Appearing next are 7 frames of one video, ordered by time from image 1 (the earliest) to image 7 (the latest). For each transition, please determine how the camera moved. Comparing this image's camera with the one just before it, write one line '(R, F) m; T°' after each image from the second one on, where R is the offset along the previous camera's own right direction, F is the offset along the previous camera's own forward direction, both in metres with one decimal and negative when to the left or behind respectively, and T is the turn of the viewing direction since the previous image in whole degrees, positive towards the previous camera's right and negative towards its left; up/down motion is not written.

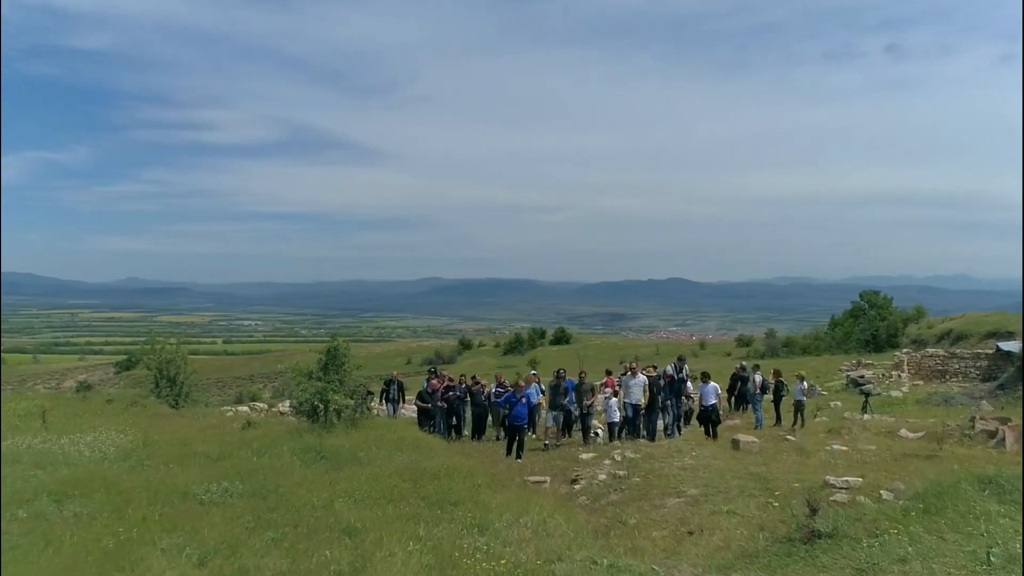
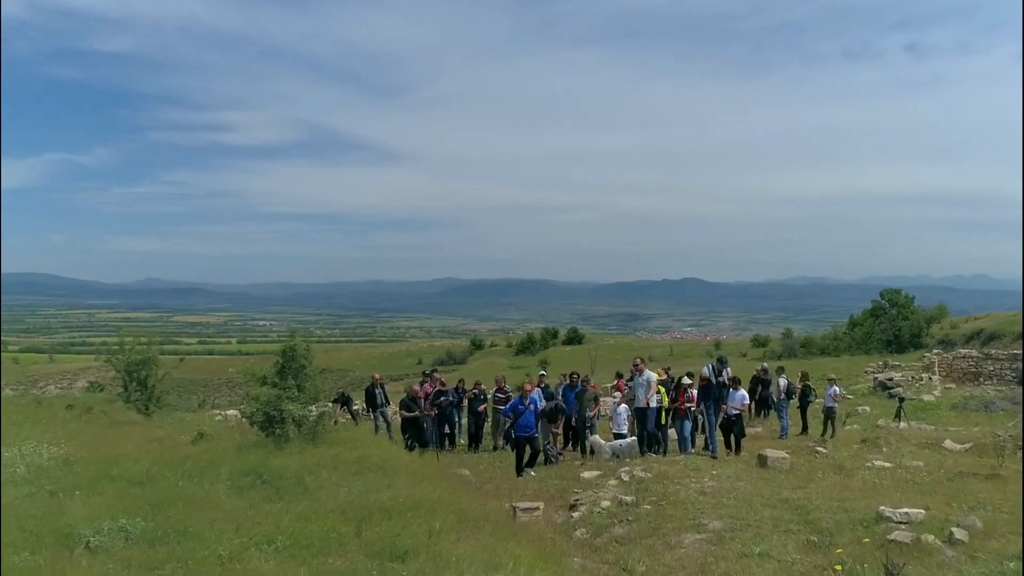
(+0.4, +1.8) m; -1°
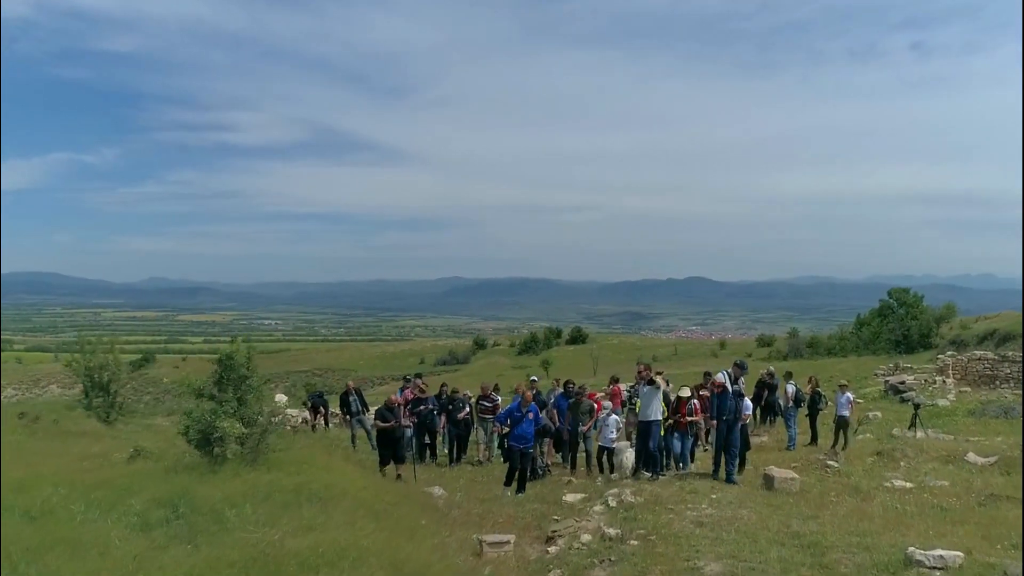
(+0.4, +1.3) m; 0°
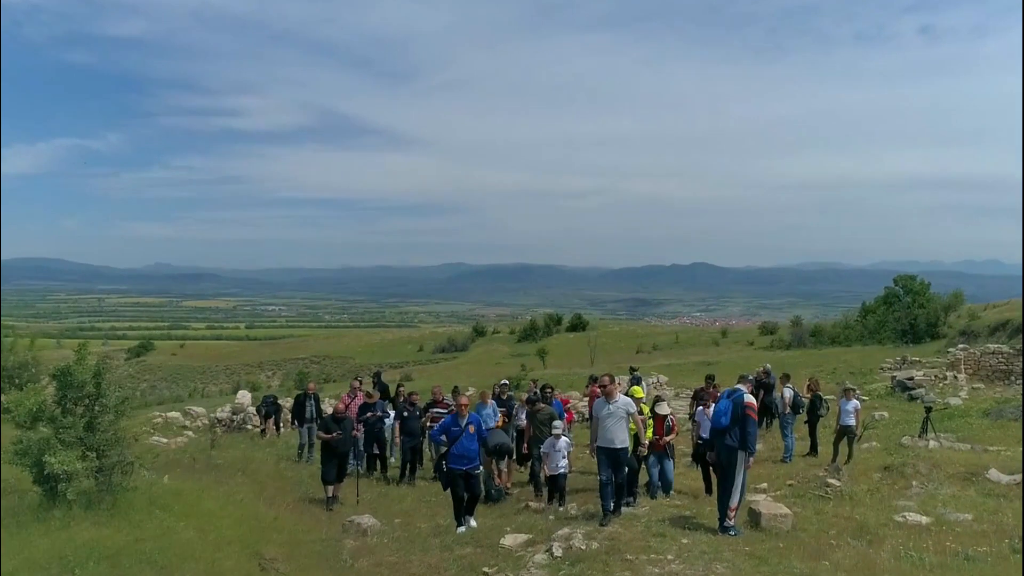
(+0.9, +2.0) m; 0°
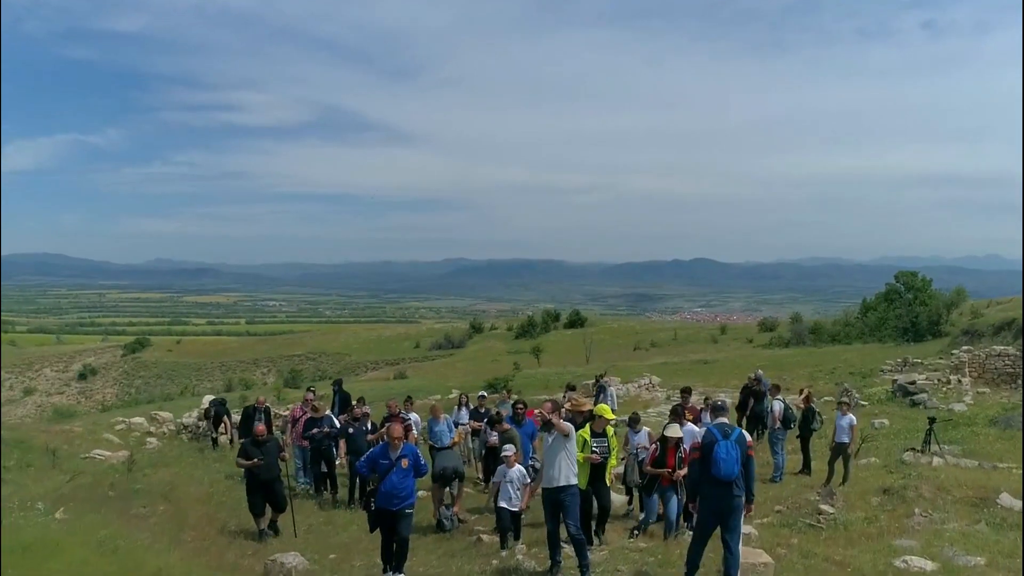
(+0.7, +1.4) m; 0°
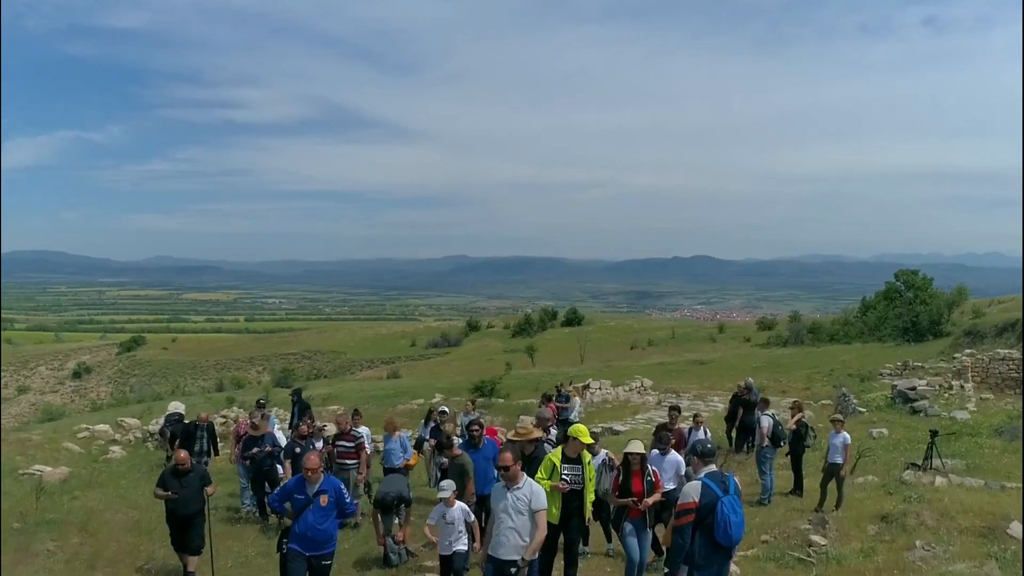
(+0.6, +1.2) m; 0°
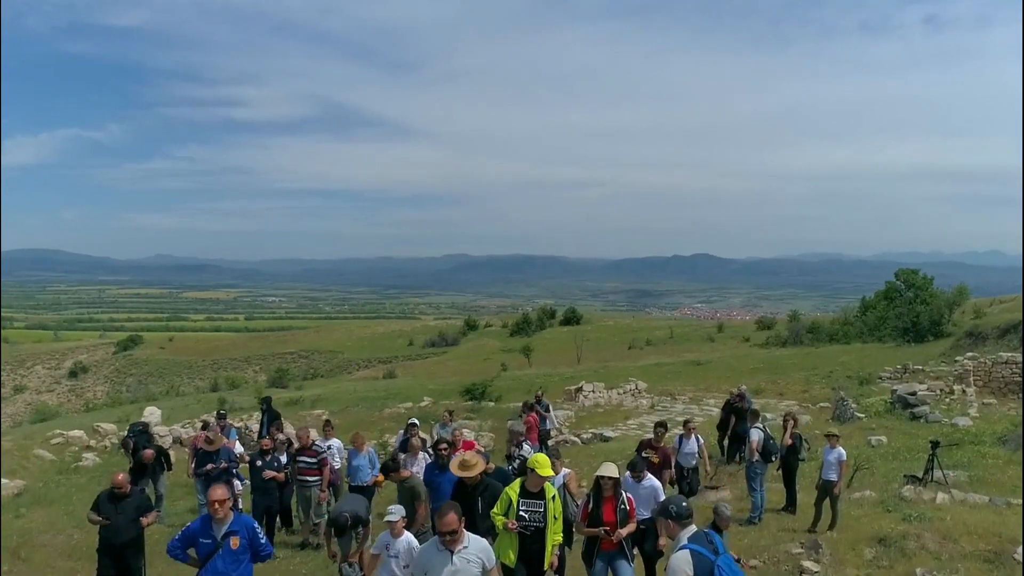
(+0.4, +0.8) m; 0°
